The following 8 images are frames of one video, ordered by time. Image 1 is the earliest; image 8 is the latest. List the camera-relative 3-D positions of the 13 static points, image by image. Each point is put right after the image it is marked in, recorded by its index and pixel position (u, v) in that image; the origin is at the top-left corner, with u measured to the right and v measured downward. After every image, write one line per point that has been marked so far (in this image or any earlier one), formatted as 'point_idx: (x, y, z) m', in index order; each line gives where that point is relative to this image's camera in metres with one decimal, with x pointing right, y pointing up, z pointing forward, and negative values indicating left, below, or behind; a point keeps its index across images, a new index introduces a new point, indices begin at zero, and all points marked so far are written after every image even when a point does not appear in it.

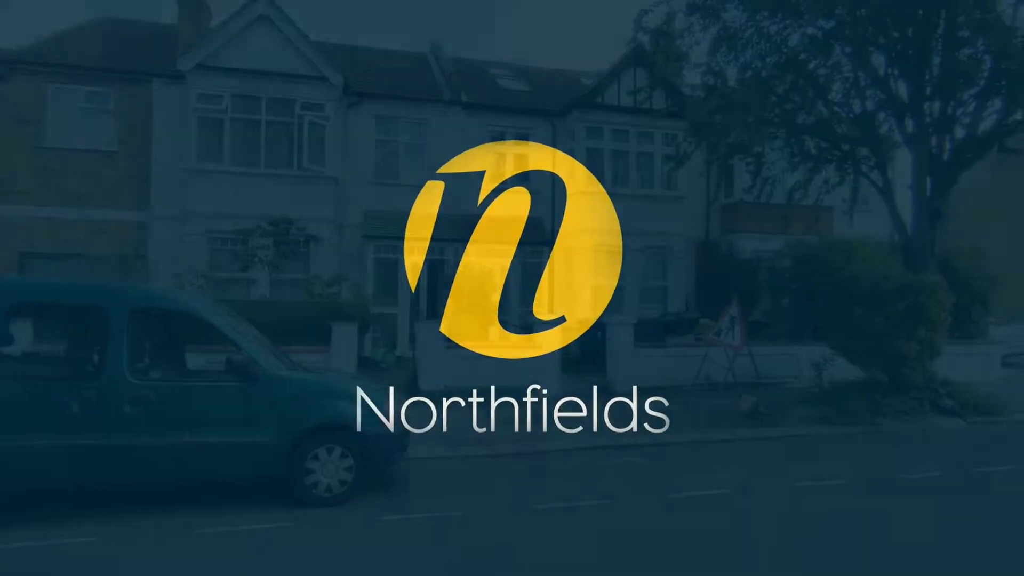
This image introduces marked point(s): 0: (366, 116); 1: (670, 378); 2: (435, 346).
0: (-3.5, +4.1, +13.9) m
1: (+3.0, -1.7, +11.0) m
2: (-1.3, -1.0, +9.9) m
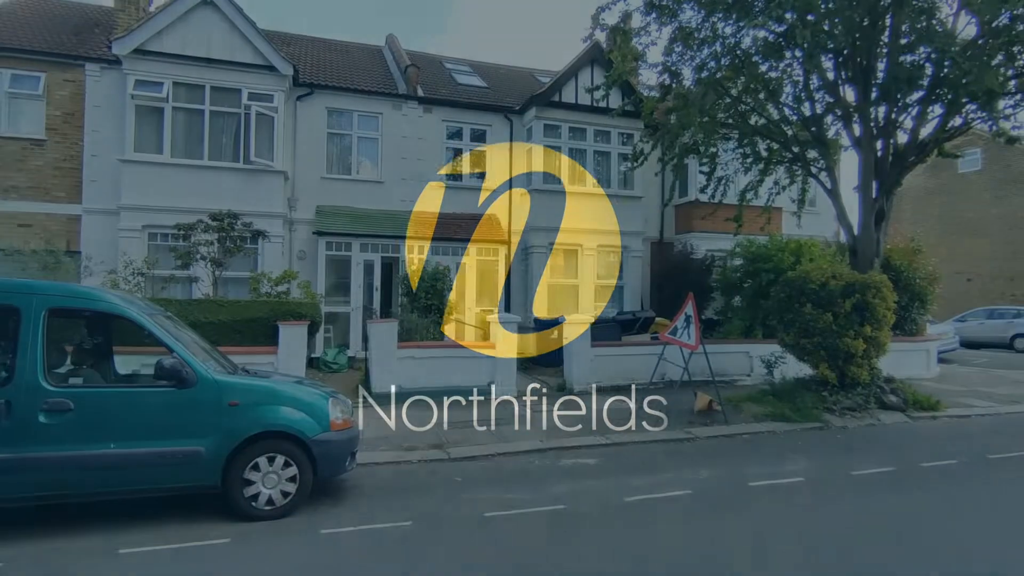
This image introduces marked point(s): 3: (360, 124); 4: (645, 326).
0: (-4.5, +4.1, +13.5) m
1: (+2.2, -1.7, +11.1) m
2: (-2.0, -0.9, +9.6) m
3: (-3.6, +3.9, +13.9) m
4: (+2.8, -0.8, +12.4) m
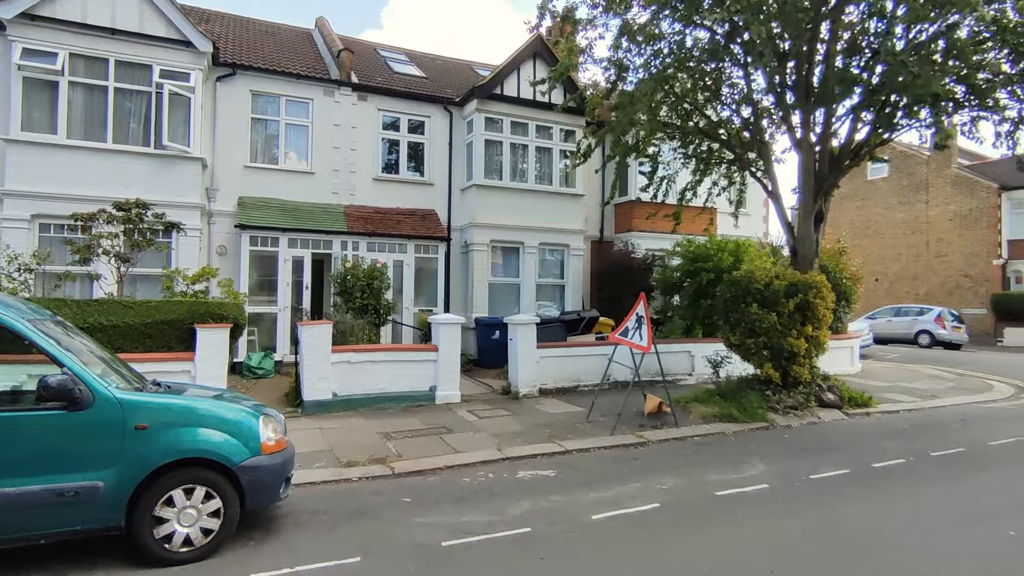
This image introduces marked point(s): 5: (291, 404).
0: (-5.8, +4.2, +12.4) m
1: (+1.1, -1.7, +10.8) m
2: (-2.9, -0.9, +8.8) m
3: (-4.9, +3.9, +12.9) m
4: (+1.6, -0.8, +12.2) m
5: (-3.4, -1.8, +9.0) m
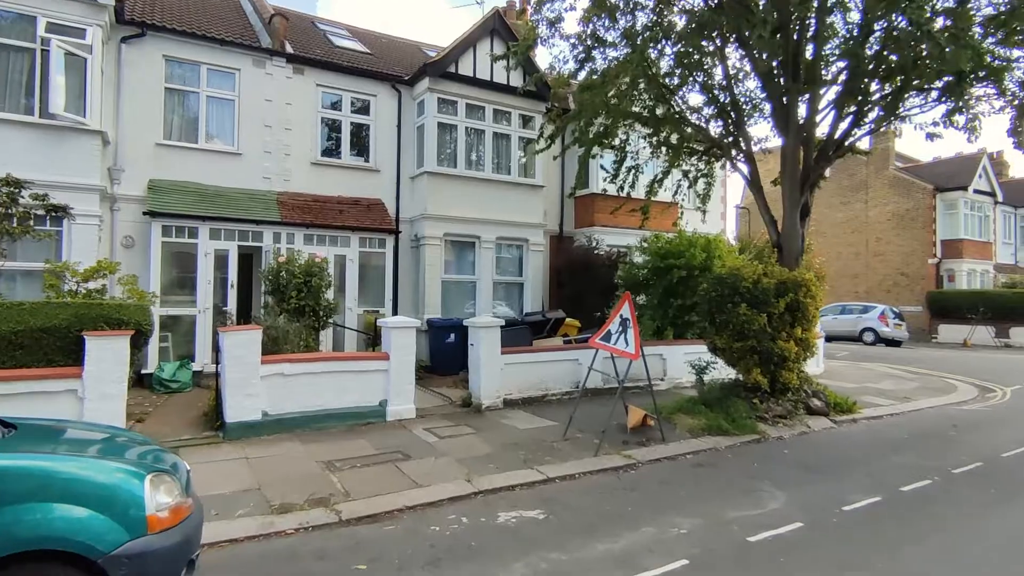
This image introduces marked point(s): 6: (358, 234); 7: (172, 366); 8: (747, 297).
0: (-6.5, +4.2, +10.6) m
1: (+0.4, -1.6, +9.7) m
2: (-3.3, -0.9, +7.3) m
3: (-5.8, +4.0, +11.2) m
4: (+0.8, -0.8, +11.2) m
5: (-3.9, -1.8, +7.5) m
6: (-3.1, +1.1, +11.8) m
7: (-5.6, -1.3, +9.6) m
8: (+3.4, -0.1, +8.4) m
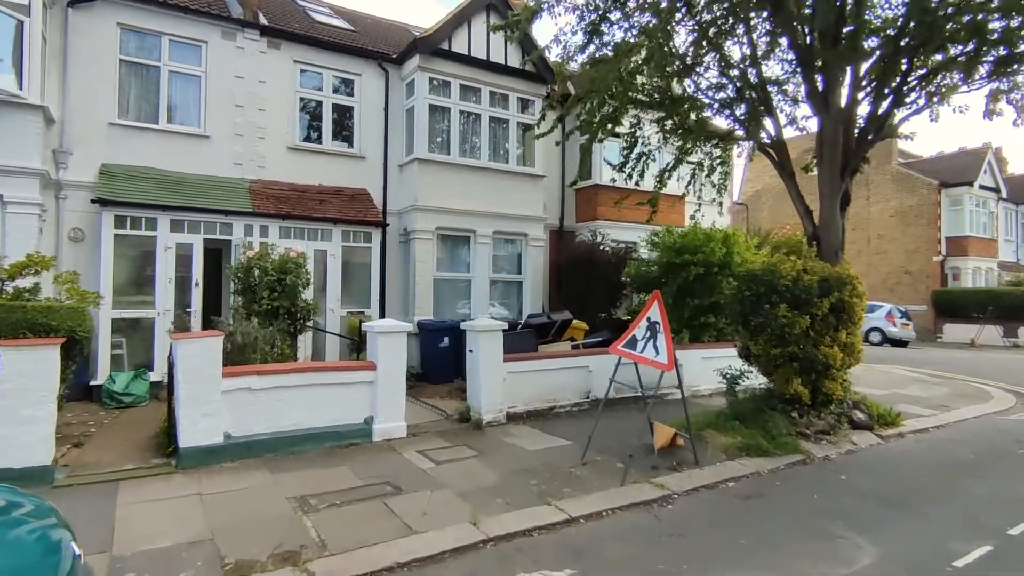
0: (-6.5, +4.2, +9.3) m
1: (+0.5, -1.6, +8.6) m
2: (-3.2, -0.9, +6.1) m
3: (-5.8, +4.0, +9.9) m
4: (+0.8, -0.7, +10.1) m
5: (-3.8, -1.8, +6.3) m
6: (-3.1, +1.1, +10.6) m
7: (-5.6, -1.3, +8.4) m
8: (+3.5, -0.1, +7.4) m
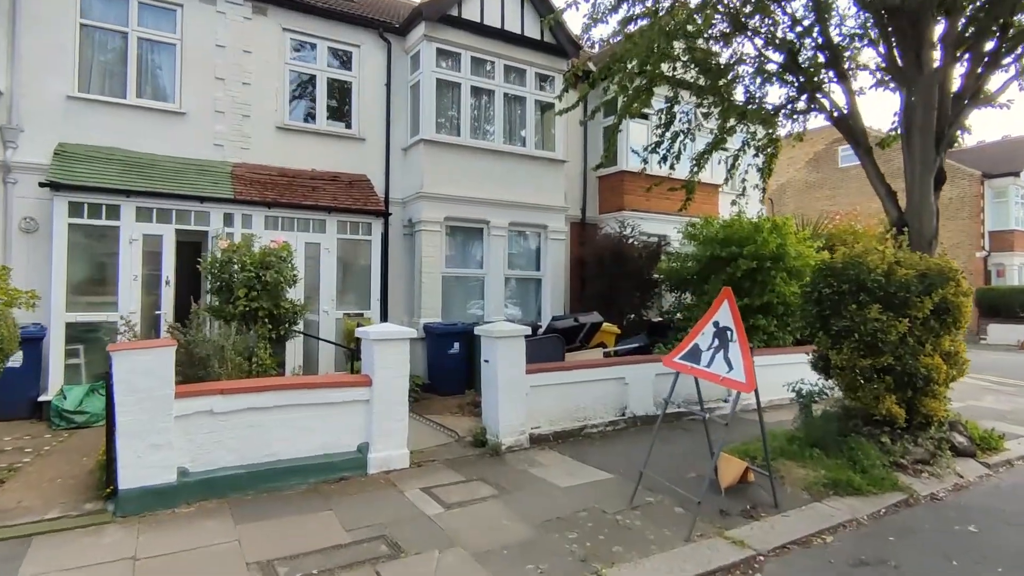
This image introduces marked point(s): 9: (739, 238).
0: (-6.2, +4.2, +8.0) m
1: (+0.8, -1.6, +7.2) m
2: (-2.9, -0.9, +4.8) m
3: (-5.5, +4.0, +8.6) m
4: (+1.1, -0.7, +8.7) m
5: (-3.5, -1.7, +5.0) m
6: (-2.8, +1.1, +9.3) m
7: (-5.3, -1.3, +7.1) m
8: (+3.7, -0.1, +6.0) m
9: (+3.7, +0.8, +9.5) m
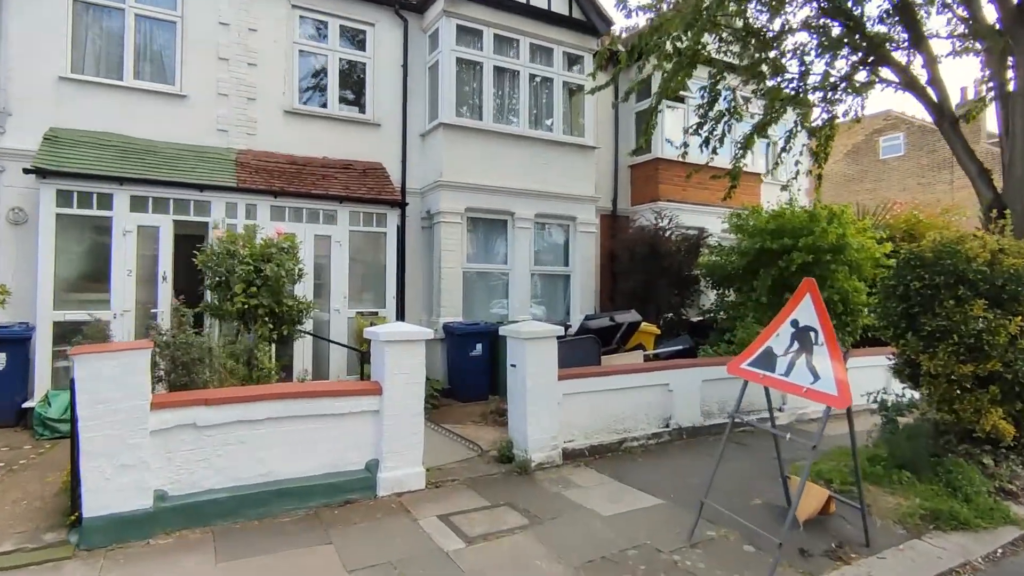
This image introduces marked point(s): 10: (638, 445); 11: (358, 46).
0: (-5.9, +4.3, +7.4) m
1: (+1.1, -1.5, +6.4) m
2: (-2.7, -0.8, +4.1) m
3: (-5.1, +4.0, +8.0) m
4: (+1.5, -0.7, +7.8) m
5: (-3.3, -1.7, +4.3) m
6: (-2.4, +1.2, +8.6) m
7: (-4.9, -1.2, +6.5) m
8: (+4.0, 0.0, +5.0) m
9: (+4.1, +0.9, +8.6) m
10: (+1.4, -1.7, +6.4) m
11: (-2.5, +3.9, +9.5) m
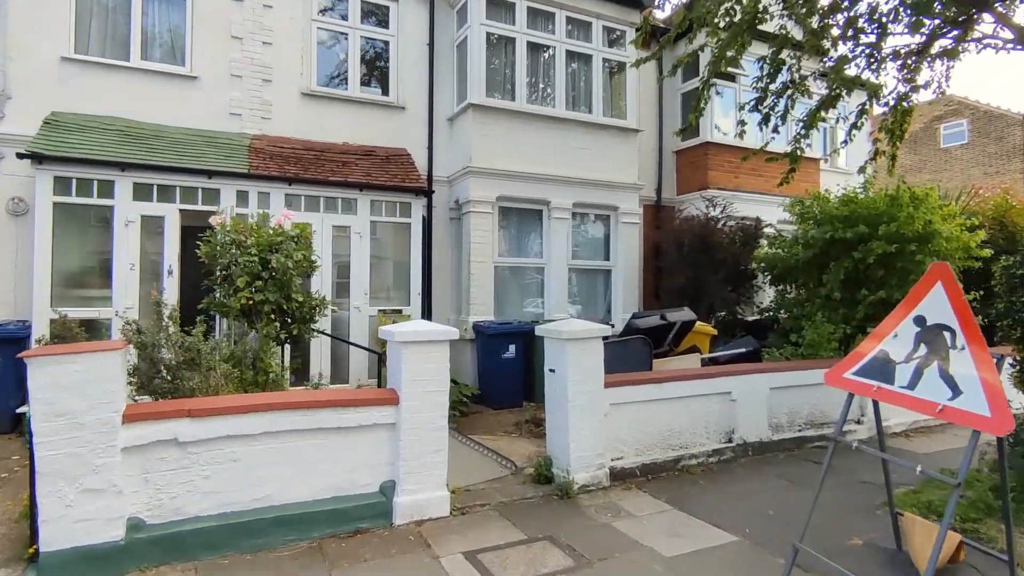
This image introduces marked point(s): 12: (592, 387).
0: (-5.5, +4.3, +6.9) m
1: (+1.5, -1.5, +5.5) m
2: (-2.5, -0.8, +3.4) m
3: (-4.7, +4.1, +7.5) m
4: (+2.0, -0.6, +6.9) m
5: (-3.0, -1.6, +3.6) m
6: (-1.9, +1.2, +7.9) m
7: (-4.6, -1.2, +5.9) m
8: (+4.3, +0.1, +4.0) m
9: (+4.6, +1.0, +7.5) m
10: (+1.8, -1.7, +5.5) m
11: (-2.0, +4.0, +8.8) m
12: (+0.7, -0.8, +5.0) m
